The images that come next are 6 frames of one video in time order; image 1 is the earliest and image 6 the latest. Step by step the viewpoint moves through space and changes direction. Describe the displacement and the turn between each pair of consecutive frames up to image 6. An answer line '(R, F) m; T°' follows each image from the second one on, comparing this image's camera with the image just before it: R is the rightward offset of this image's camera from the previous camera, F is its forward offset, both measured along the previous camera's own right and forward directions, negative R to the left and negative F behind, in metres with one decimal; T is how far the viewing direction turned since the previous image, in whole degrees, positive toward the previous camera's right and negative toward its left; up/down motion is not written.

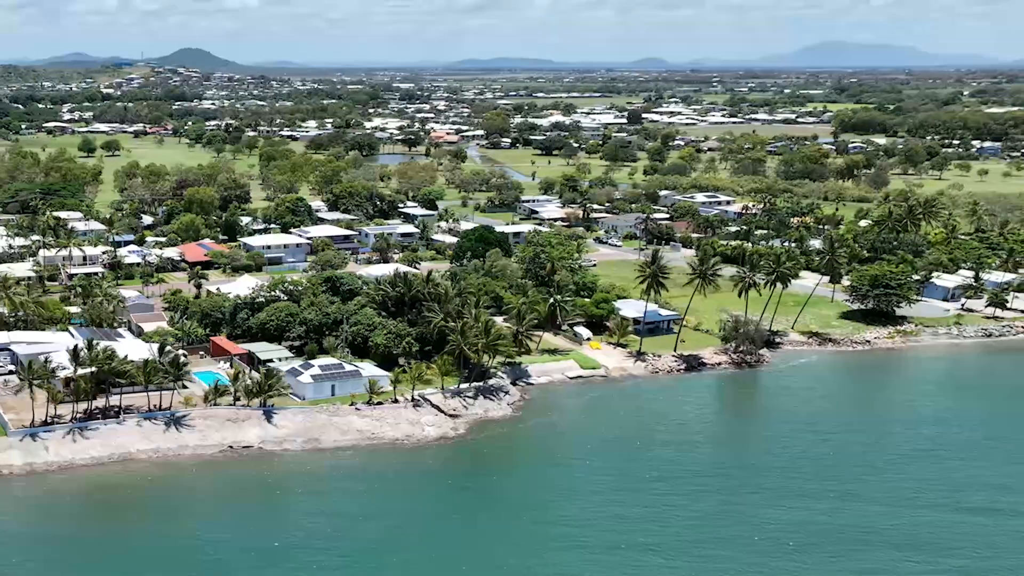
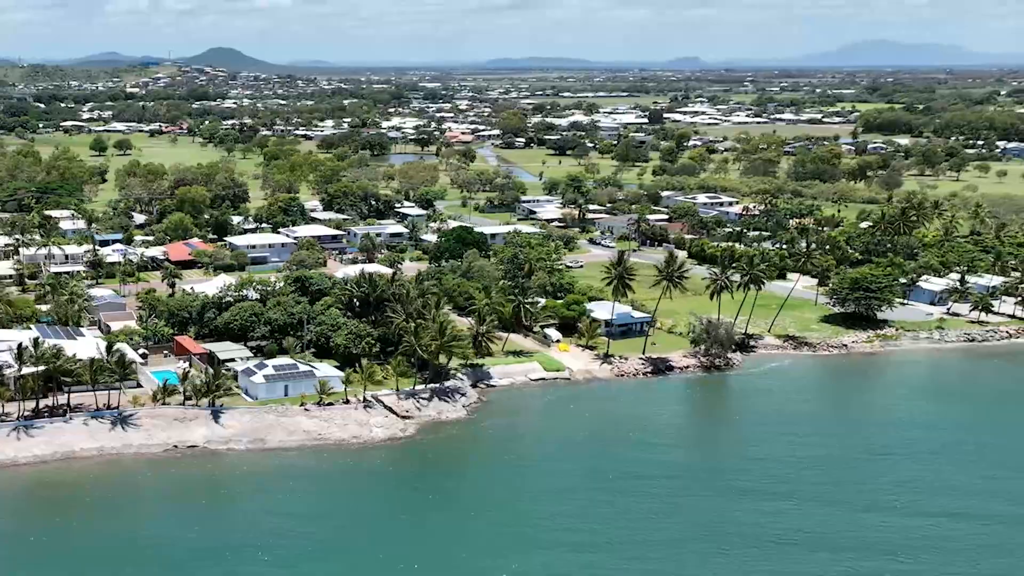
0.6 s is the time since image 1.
(+3.0, +0.1) m; -2°
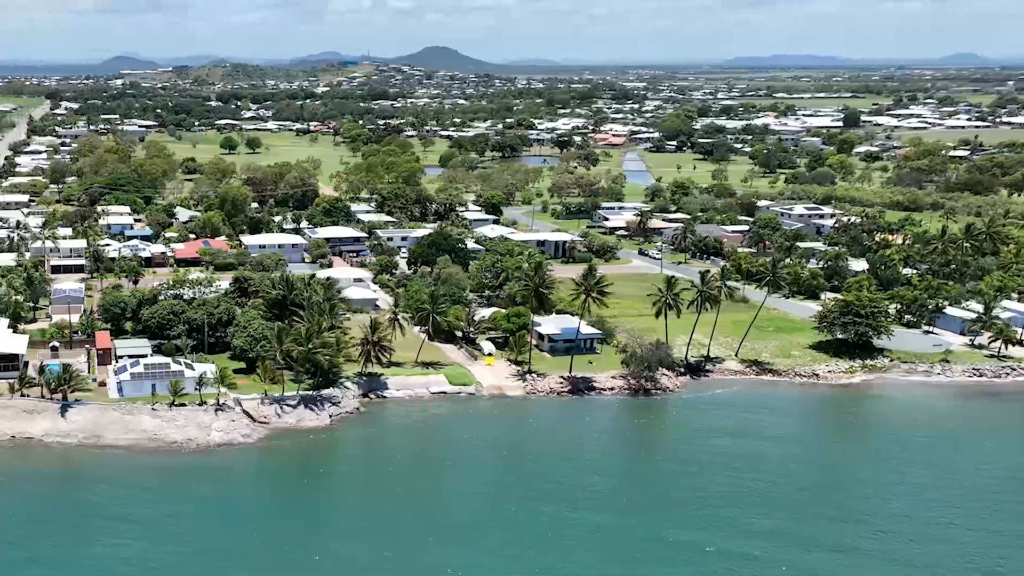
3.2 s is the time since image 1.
(+13.8, +2.8) m; -12°
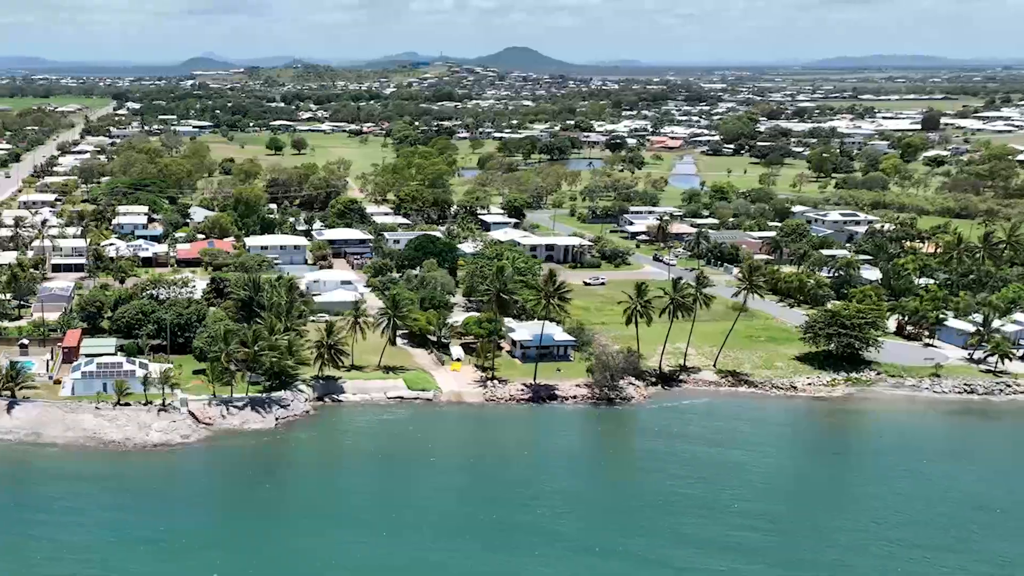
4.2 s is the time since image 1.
(+5.6, +0.5) m; -5°
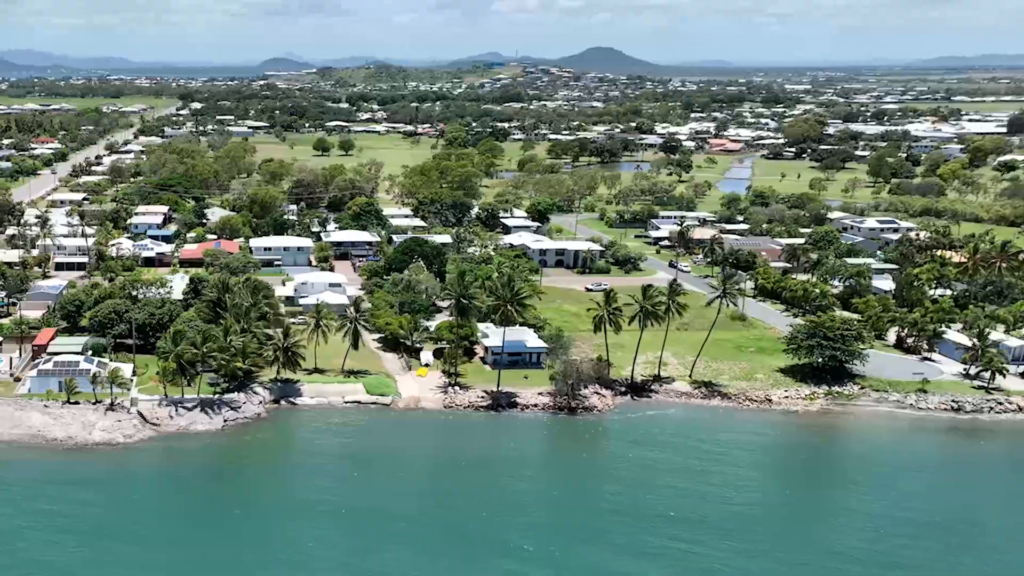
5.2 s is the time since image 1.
(+5.7, +0.7) m; -5°
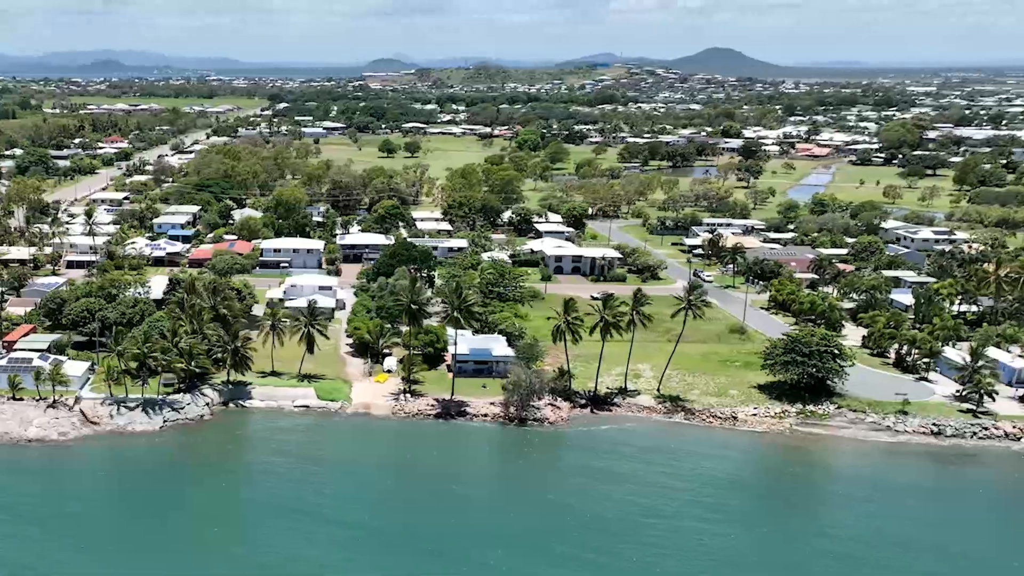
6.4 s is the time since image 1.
(+7.5, +1.3) m; -7°
